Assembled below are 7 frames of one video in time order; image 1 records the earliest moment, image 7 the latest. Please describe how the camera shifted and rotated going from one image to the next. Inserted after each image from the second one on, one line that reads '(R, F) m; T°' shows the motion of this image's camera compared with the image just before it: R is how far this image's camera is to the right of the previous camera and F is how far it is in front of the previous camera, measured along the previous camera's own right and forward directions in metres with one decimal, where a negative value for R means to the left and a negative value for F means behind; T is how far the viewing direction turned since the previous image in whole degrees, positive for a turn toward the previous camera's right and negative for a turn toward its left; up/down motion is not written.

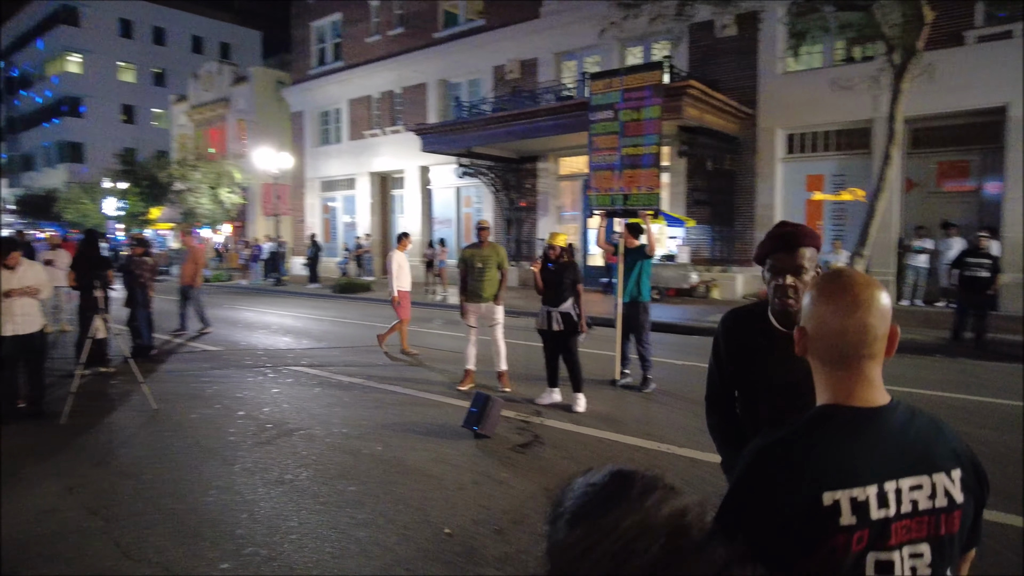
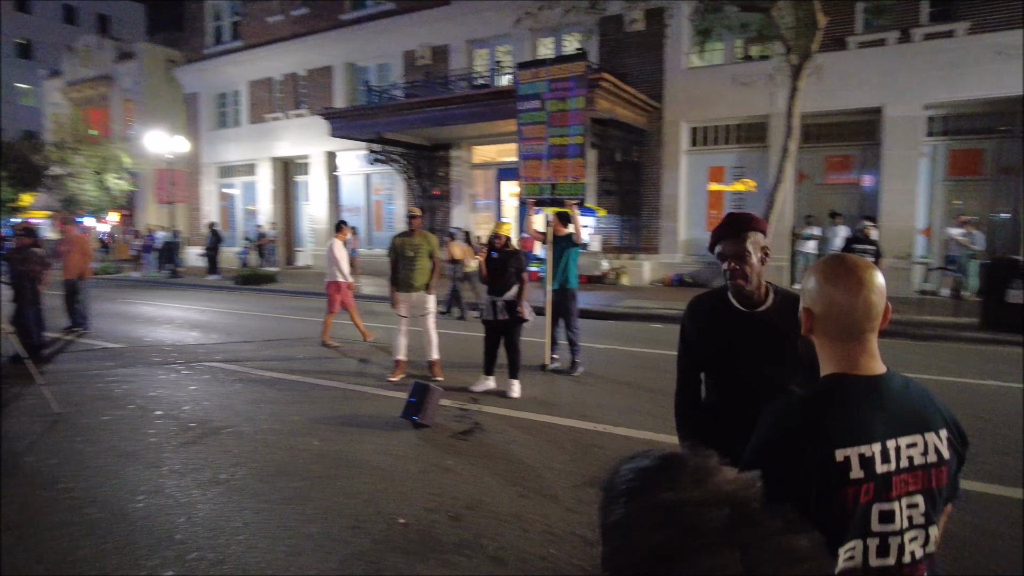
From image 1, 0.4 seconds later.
(-0.3, 0.0) m; +8°
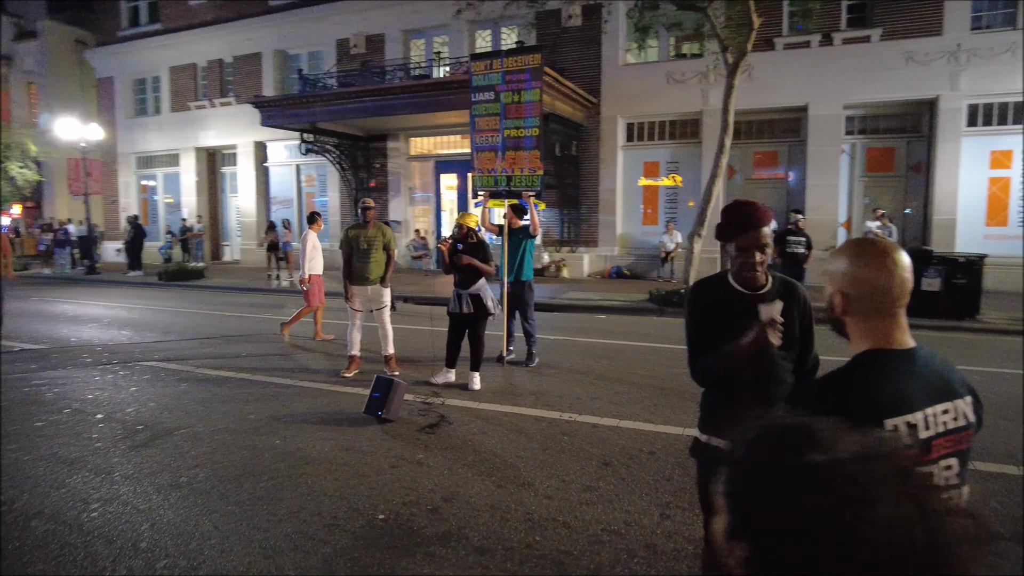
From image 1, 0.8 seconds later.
(-0.3, 0.0) m; +6°
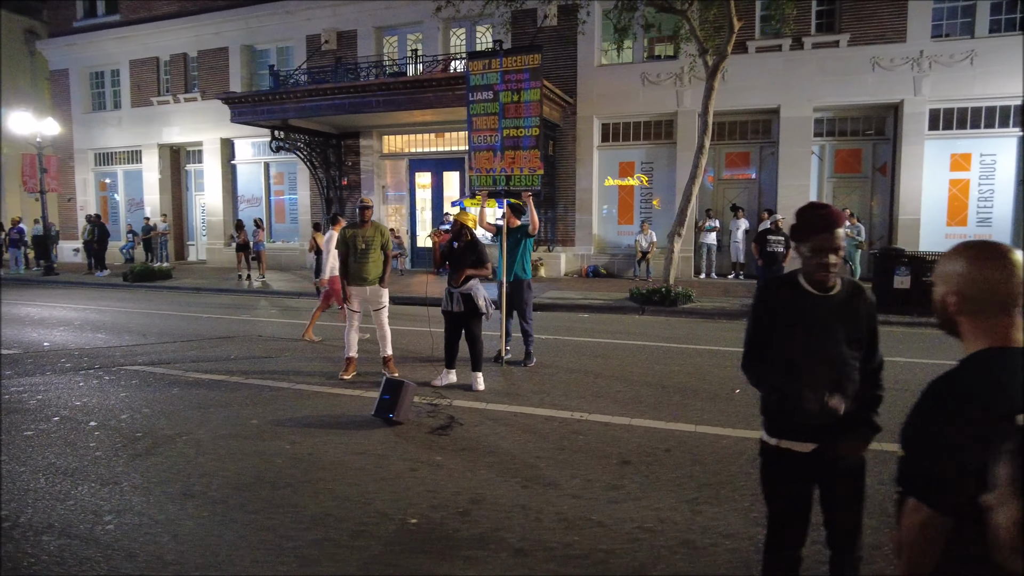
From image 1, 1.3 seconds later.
(-0.5, 0.0) m; +4°
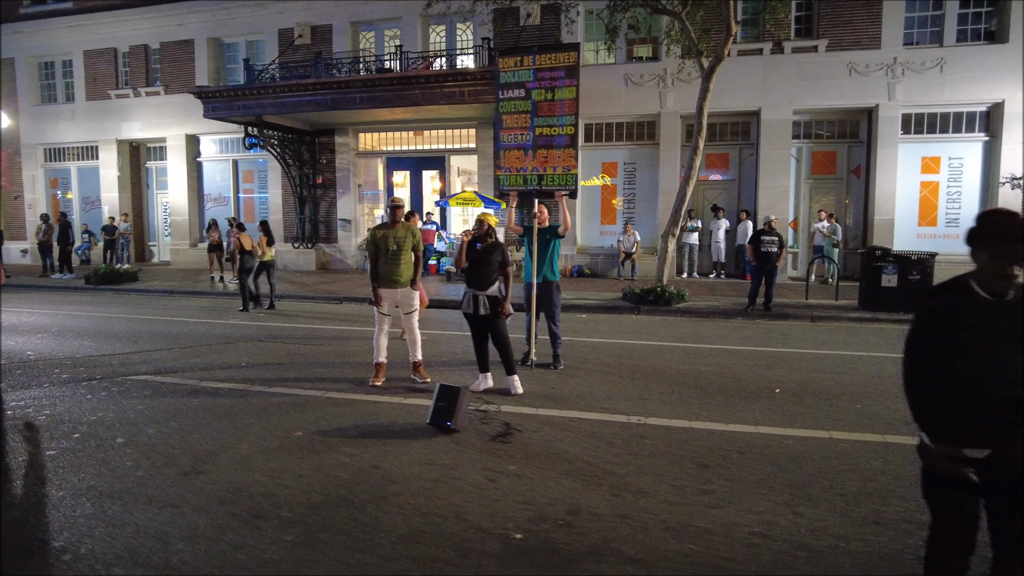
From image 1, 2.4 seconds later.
(-1.0, +0.2) m; +5°
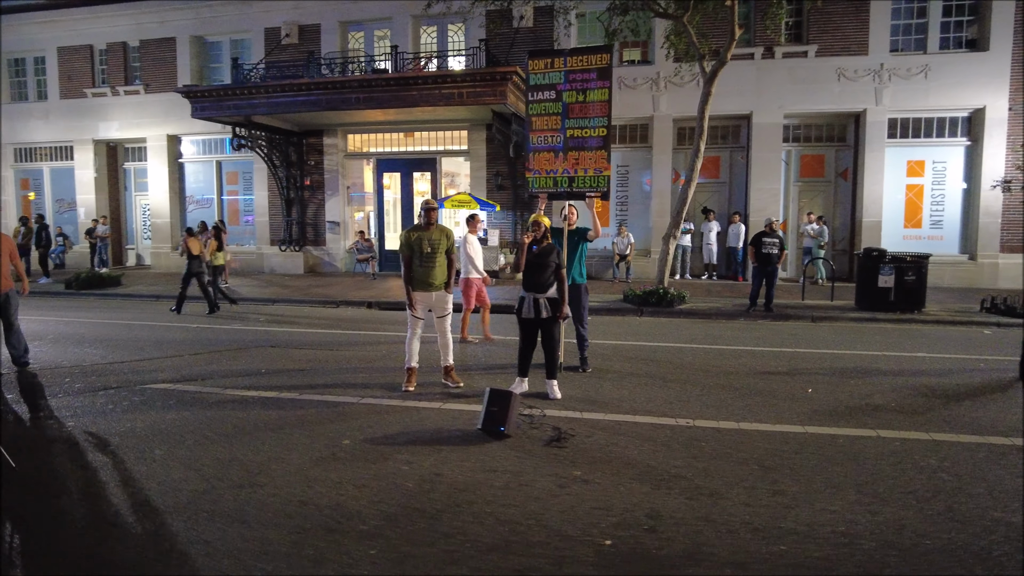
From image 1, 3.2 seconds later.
(-0.7, +0.1) m; +3°
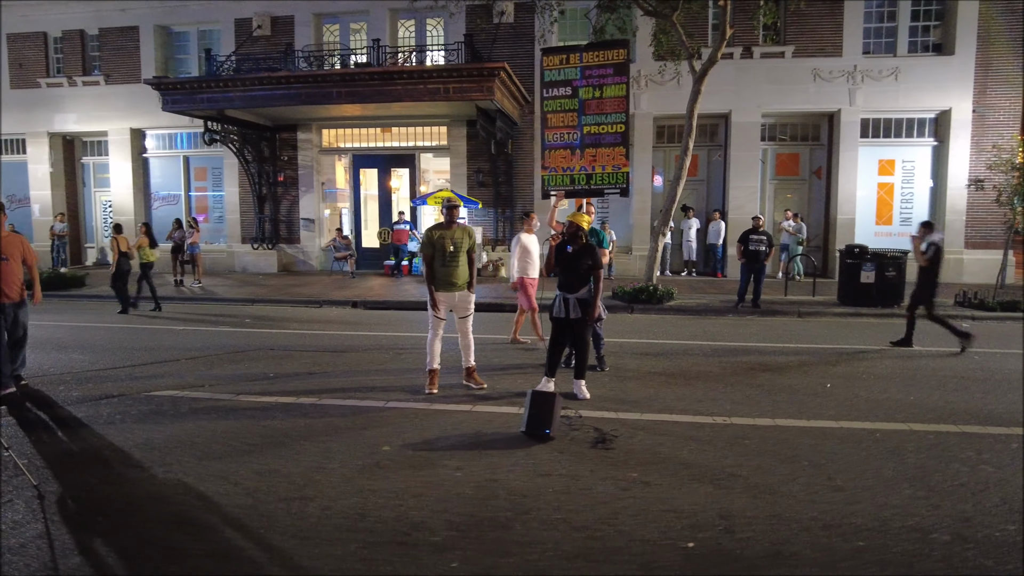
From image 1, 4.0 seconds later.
(-0.7, +0.1) m; +4°
